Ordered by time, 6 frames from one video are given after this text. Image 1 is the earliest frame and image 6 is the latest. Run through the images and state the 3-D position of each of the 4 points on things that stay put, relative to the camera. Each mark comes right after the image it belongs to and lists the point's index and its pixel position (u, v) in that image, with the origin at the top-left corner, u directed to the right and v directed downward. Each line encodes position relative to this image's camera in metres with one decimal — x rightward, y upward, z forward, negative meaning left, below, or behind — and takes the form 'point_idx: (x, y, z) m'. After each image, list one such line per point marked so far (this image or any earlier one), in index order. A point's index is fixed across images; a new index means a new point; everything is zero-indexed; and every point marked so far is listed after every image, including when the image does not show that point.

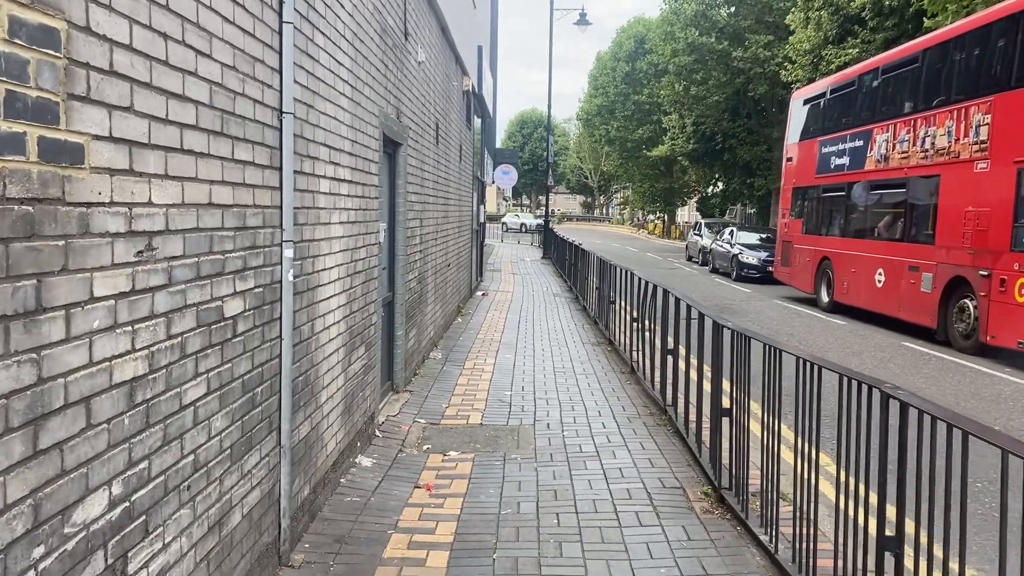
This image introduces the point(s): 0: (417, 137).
0: (-0.8, +1.4, +7.9) m
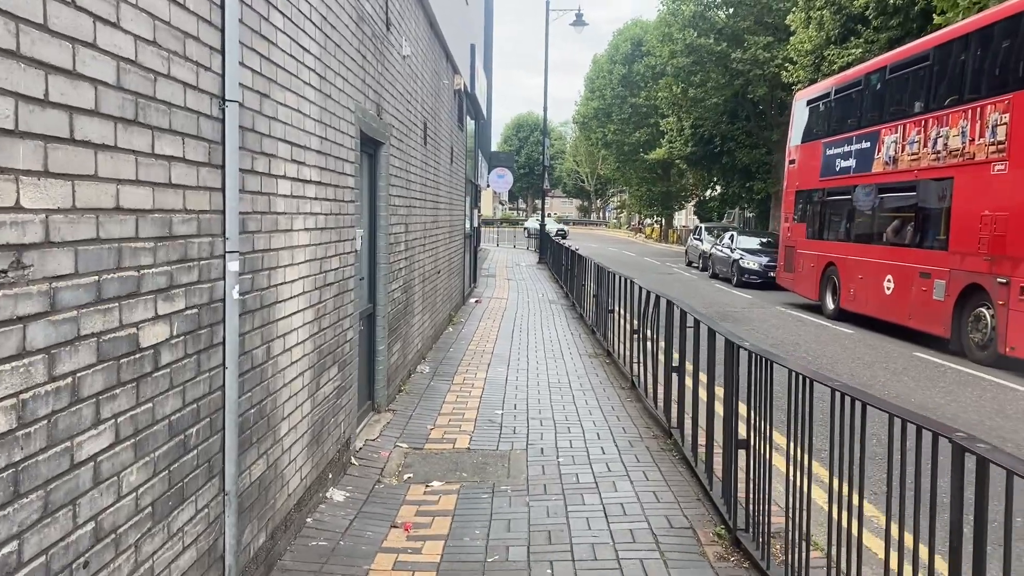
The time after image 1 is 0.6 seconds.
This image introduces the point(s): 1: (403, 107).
0: (-0.9, +1.3, +7.4) m
1: (-0.9, +1.5, +7.5) m
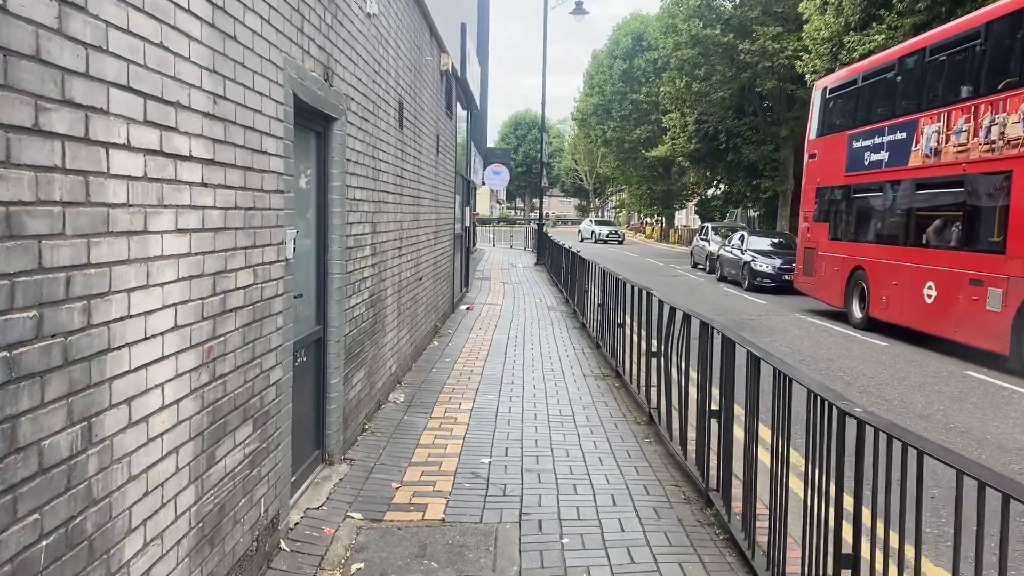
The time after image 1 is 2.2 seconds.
0: (-1.0, +1.2, +5.9) m
1: (-1.0, +1.4, +6.0) m
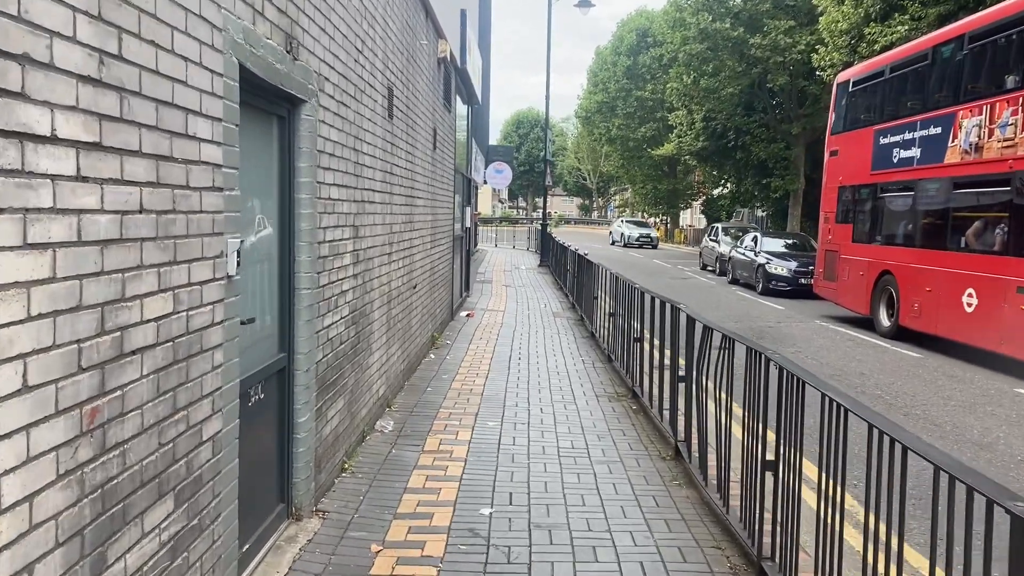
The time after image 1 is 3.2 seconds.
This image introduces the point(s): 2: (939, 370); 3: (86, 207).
0: (-0.9, +1.1, +5.0) m
1: (-0.9, +1.3, +5.1) m
2: (+4.8, -0.9, +10.1) m
3: (-1.0, +0.2, +2.1) m
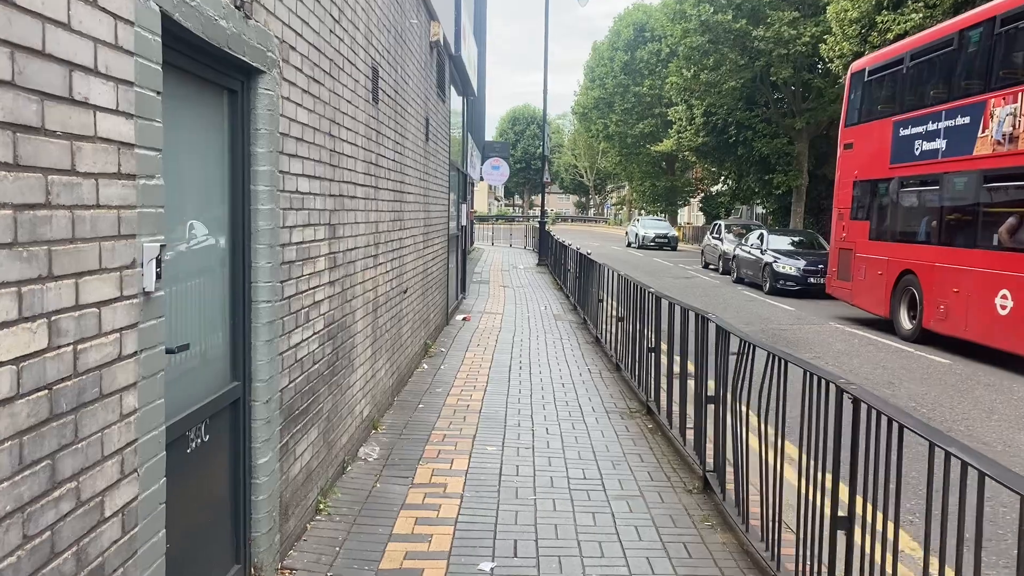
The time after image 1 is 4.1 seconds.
0: (-0.9, +1.0, +4.2) m
1: (-0.9, +1.3, +4.3) m
2: (+4.8, -0.9, +9.3) m
3: (-1.0, +0.1, +1.3) m
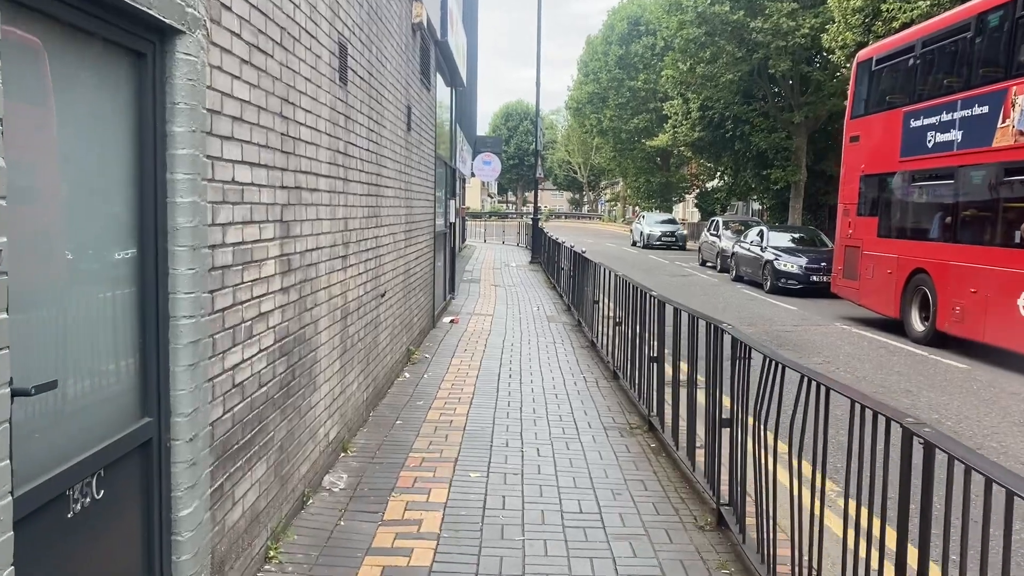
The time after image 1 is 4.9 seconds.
0: (-1.0, +1.0, +3.6) m
1: (-1.0, +1.3, +3.7) m
2: (+4.7, -1.0, +8.7) m
3: (-1.0, +0.1, +0.7) m
